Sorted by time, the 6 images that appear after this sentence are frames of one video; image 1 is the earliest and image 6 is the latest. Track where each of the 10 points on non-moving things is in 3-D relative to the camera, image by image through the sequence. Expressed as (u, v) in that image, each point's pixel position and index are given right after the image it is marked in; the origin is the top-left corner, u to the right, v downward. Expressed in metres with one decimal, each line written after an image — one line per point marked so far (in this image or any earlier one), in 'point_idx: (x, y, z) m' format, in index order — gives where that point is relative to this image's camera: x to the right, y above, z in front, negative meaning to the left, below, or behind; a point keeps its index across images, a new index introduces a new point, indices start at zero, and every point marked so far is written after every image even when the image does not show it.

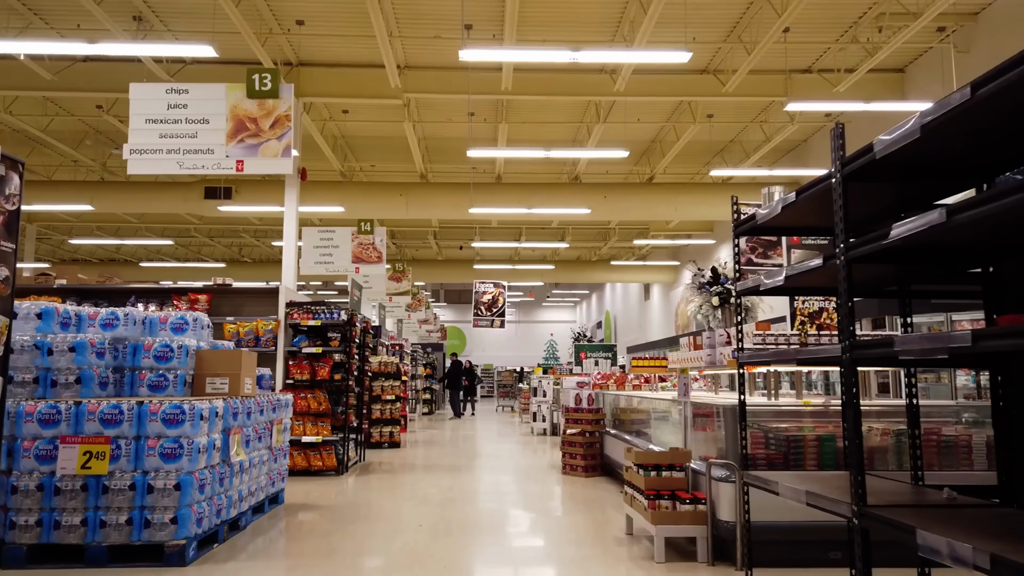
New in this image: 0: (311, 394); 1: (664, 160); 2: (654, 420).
0: (-2.1, -1.1, +7.0) m
1: (+3.0, +2.6, +13.6) m
2: (+1.2, -1.2, +6.1) m
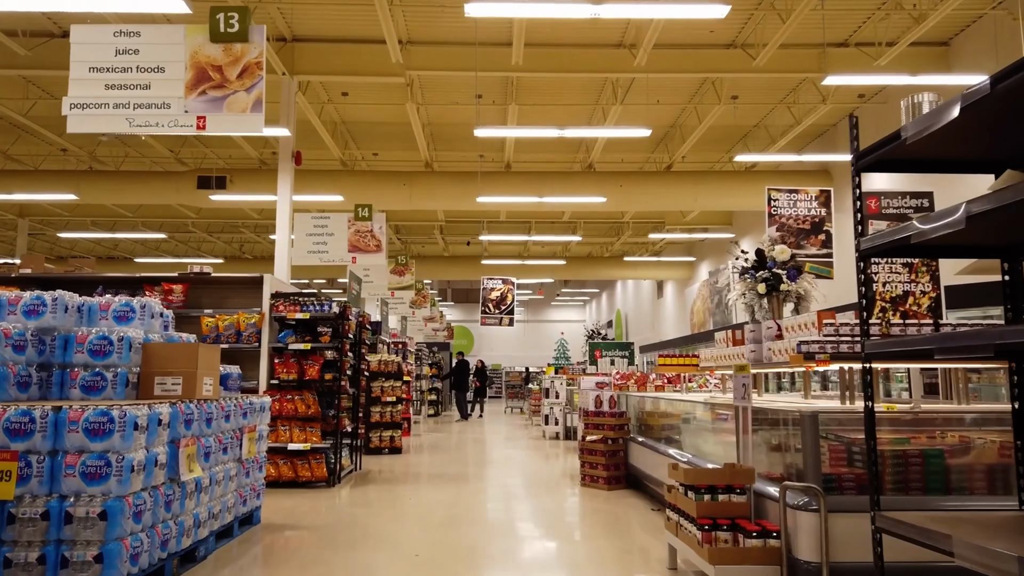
0: (-2.0, -1.0, +6.2) m
1: (+3.2, +2.7, +12.8) m
2: (+1.3, -1.1, +5.3) m
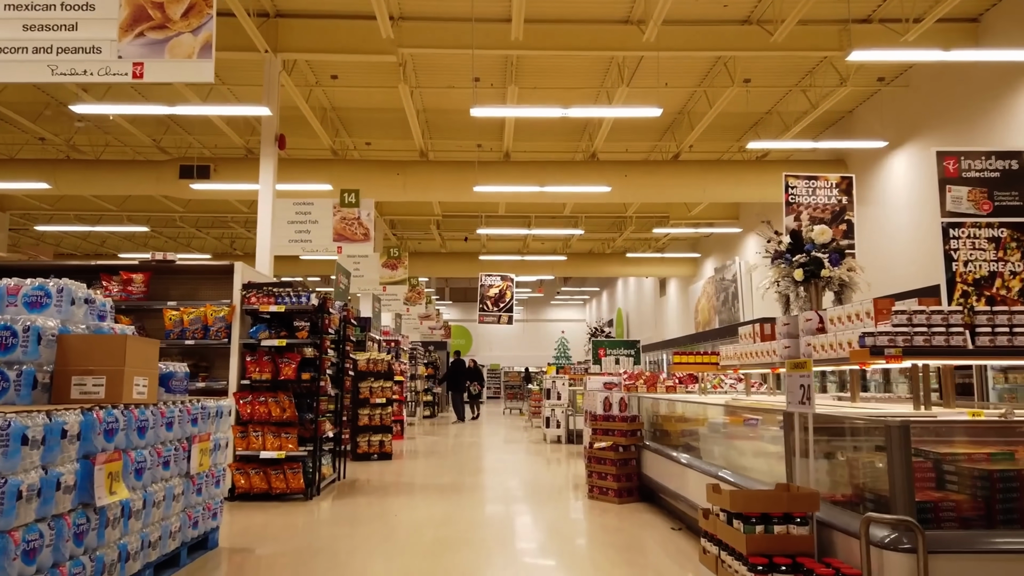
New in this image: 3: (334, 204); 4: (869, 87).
0: (-2.0, -0.9, +5.6) m
1: (+3.2, +2.8, +12.1) m
2: (+1.3, -1.0, +4.6) m
3: (-2.0, +1.0, +7.7) m
4: (+5.7, +3.2, +11.0) m
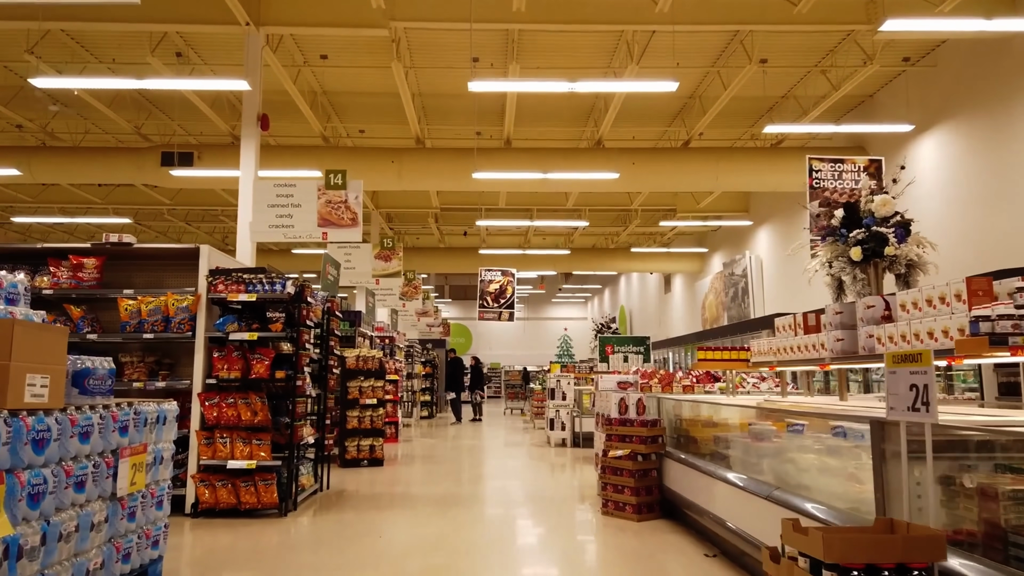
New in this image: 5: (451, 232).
0: (-1.9, -0.8, +4.9) m
1: (+3.2, +2.9, +11.4) m
2: (+1.3, -0.9, +3.9) m
3: (-2.0, +1.1, +7.0) m
4: (+5.8, +3.3, +10.3) m
5: (-1.8, +1.7, +20.0) m
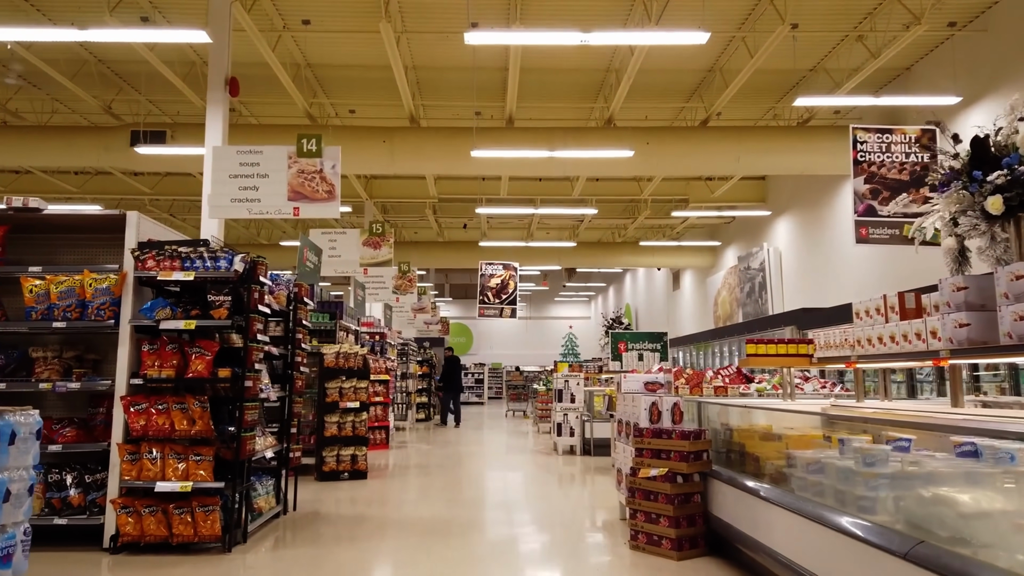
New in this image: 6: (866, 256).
0: (-1.9, -0.7, +3.9) m
1: (+3.3, +3.0, +10.4) m
2: (+1.4, -0.8, +2.9) m
3: (-2.0, +1.2, +6.0) m
4: (+5.8, +3.5, +9.3) m
5: (-1.7, +1.8, +19.0) m
6: (+6.0, +0.5, +11.6) m
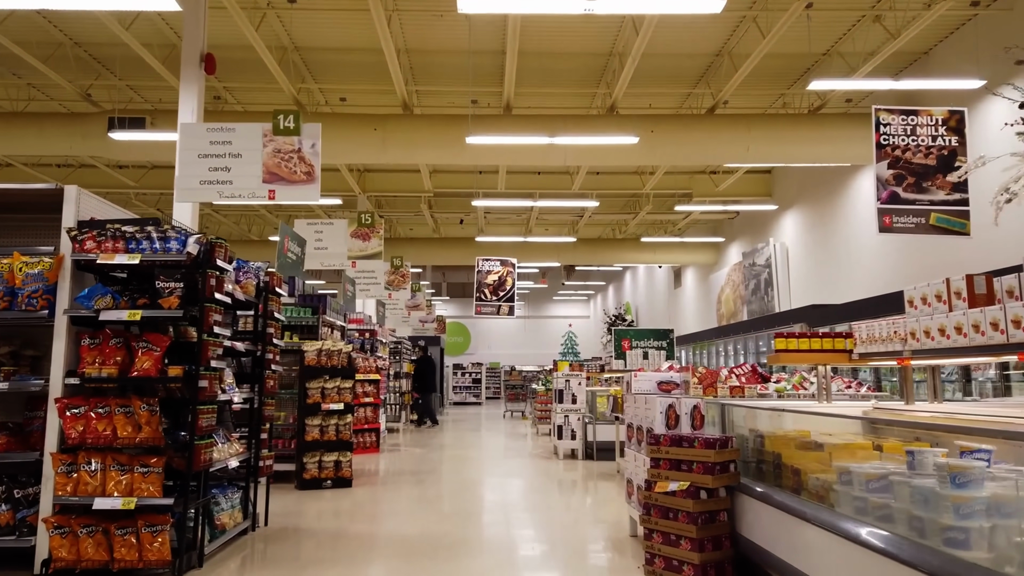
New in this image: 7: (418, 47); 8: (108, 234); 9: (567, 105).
0: (-1.9, -0.6, +3.4) m
1: (+3.2, +3.1, +9.9) m
2: (+1.3, -0.7, +2.4) m
3: (-2.0, +1.3, +5.5) m
4: (+5.8, +3.5, +8.8) m
5: (-1.8, +1.9, +18.4) m
6: (+6.0, +0.6, +11.1) m
7: (-1.3, +3.4, +9.6) m
8: (-2.0, +0.3, +3.5) m
9: (+0.9, +3.1, +11.6) m
